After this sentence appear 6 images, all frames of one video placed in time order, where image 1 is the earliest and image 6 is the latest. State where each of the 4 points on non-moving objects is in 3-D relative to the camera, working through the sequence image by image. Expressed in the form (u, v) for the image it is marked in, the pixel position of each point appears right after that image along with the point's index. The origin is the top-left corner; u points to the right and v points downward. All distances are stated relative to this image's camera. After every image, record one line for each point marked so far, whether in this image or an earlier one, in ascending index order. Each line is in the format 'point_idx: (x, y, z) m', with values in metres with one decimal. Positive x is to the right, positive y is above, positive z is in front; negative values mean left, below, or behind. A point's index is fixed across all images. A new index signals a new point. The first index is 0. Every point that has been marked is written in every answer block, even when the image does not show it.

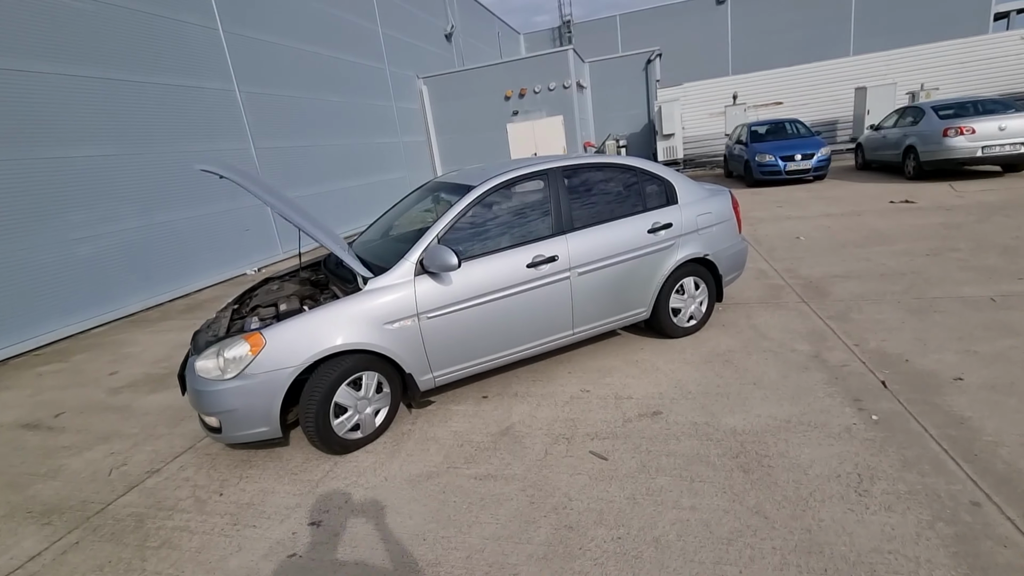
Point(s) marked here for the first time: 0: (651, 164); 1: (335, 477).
0: (+1.1, +1.0, +3.9) m
1: (-1.0, -1.1, +2.8) m
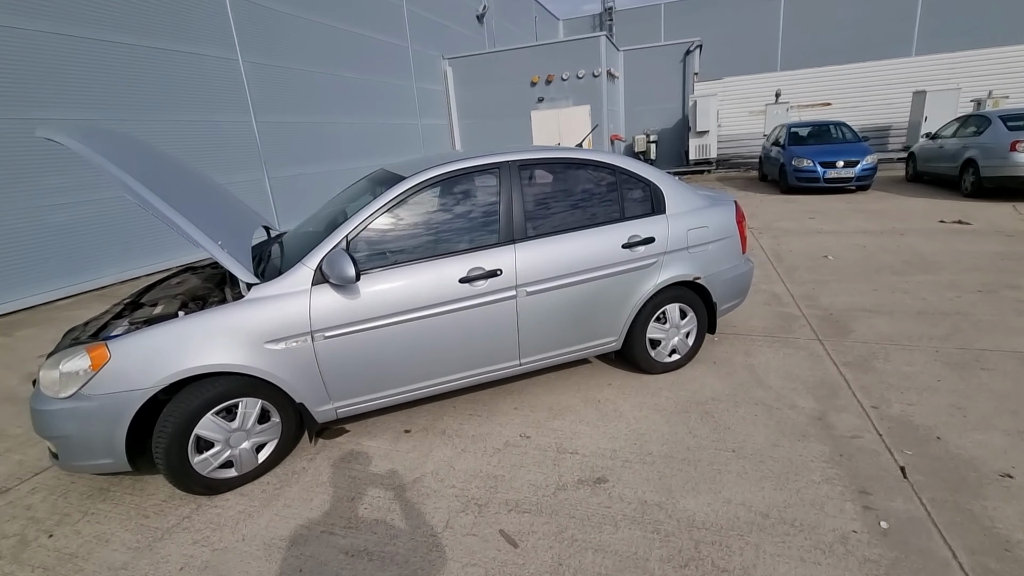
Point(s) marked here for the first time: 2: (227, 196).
0: (+0.8, +0.8, +3.3) m
1: (-1.5, -1.1, +2.3) m
2: (-2.1, +0.7, +3.5) m
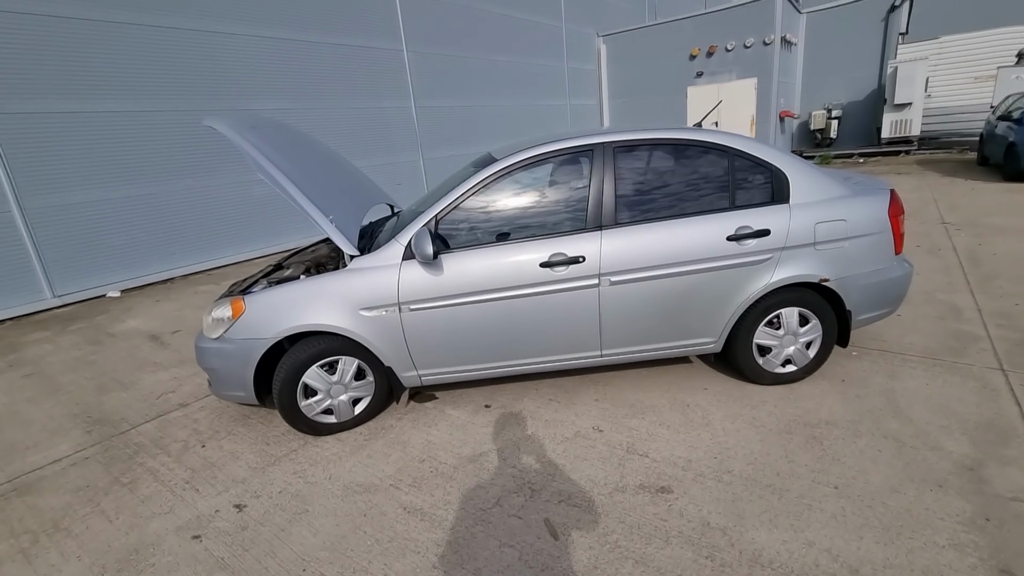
0: (+1.4, +0.8, +2.9) m
1: (-1.2, -0.9, +2.7) m
2: (-1.2, +0.9, +4.0) m
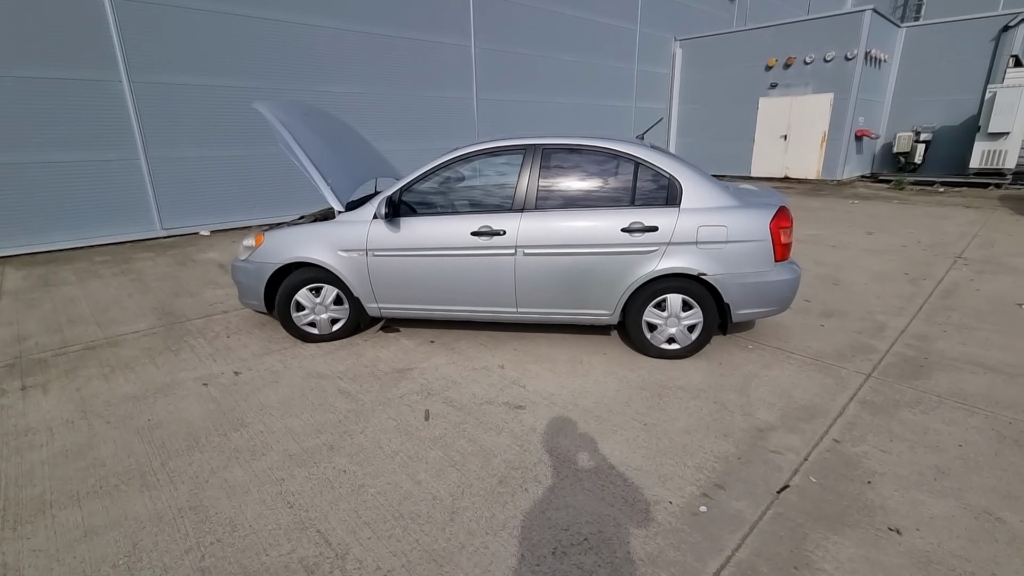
0: (+1.1, +0.9, +3.5) m
1: (-1.7, -0.5, +3.7) m
2: (-1.3, +1.3, +4.9) m
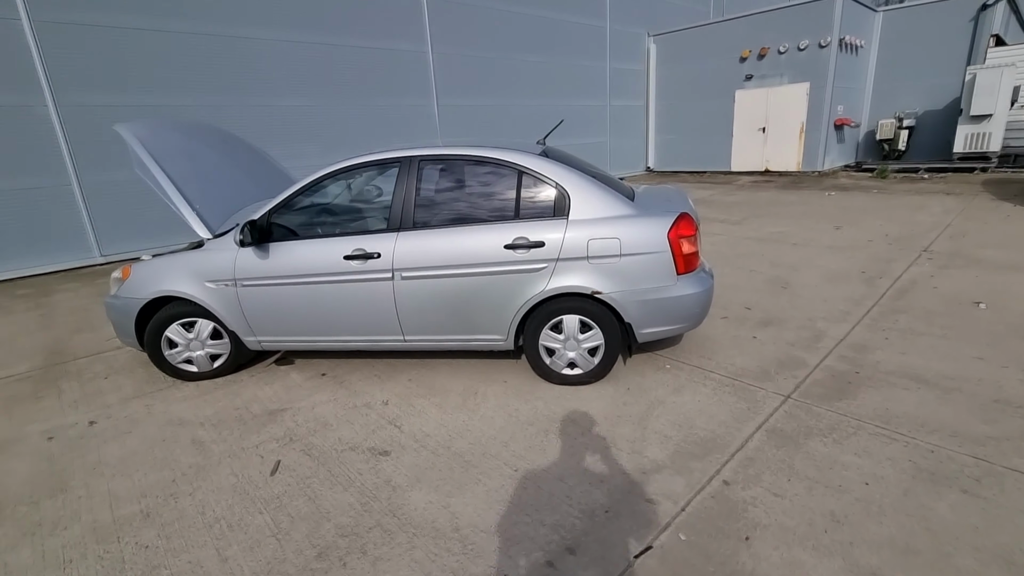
0: (+0.3, +0.8, +3.1) m
1: (-2.5, -0.7, +3.4) m
2: (-2.1, +1.1, +4.6) m
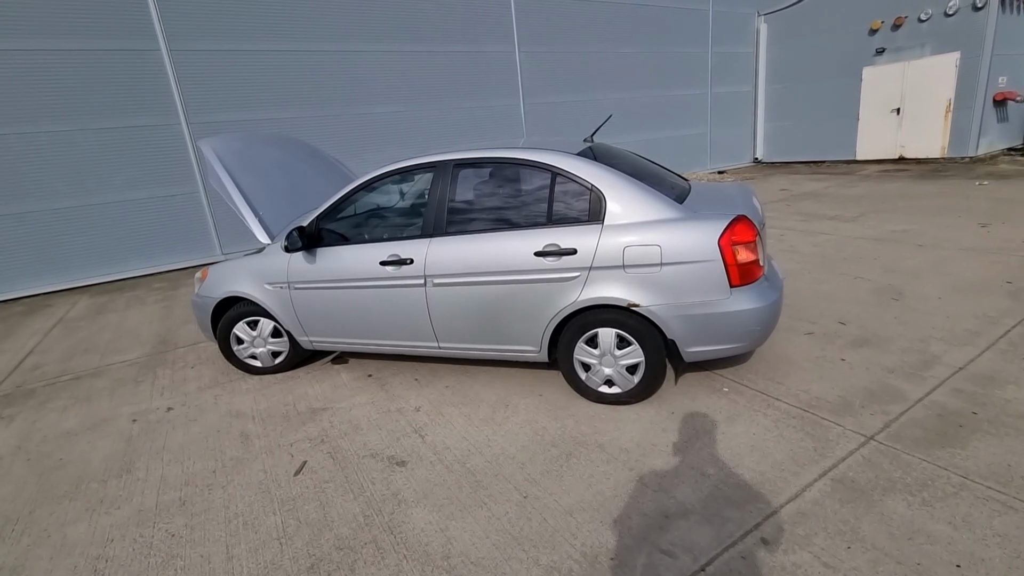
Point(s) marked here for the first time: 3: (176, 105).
0: (+0.5, +0.7, +2.9) m
1: (-2.2, -0.7, +3.7) m
2: (-1.6, +1.1, +4.8) m
3: (-5.2, +2.8, +7.6) m
